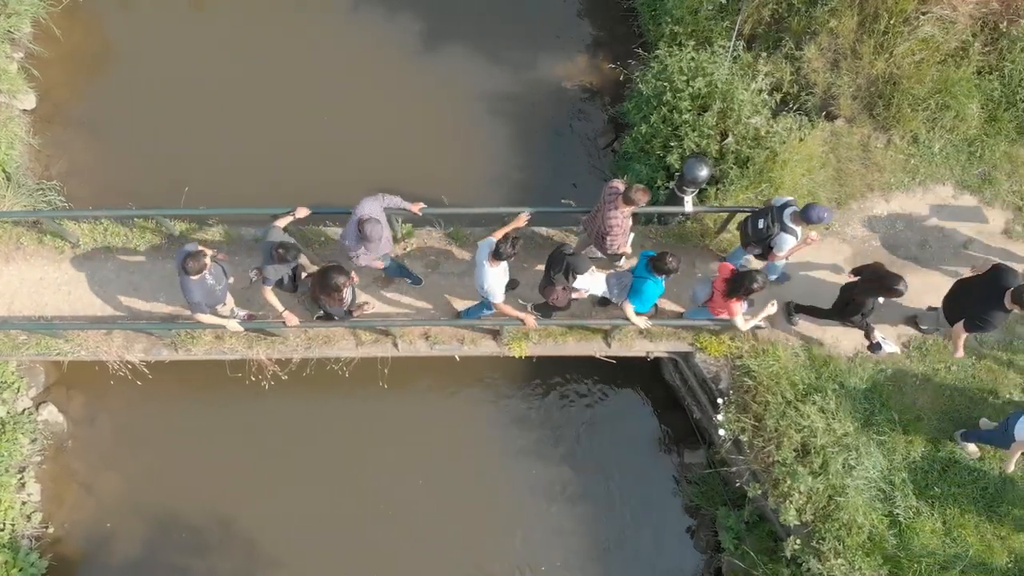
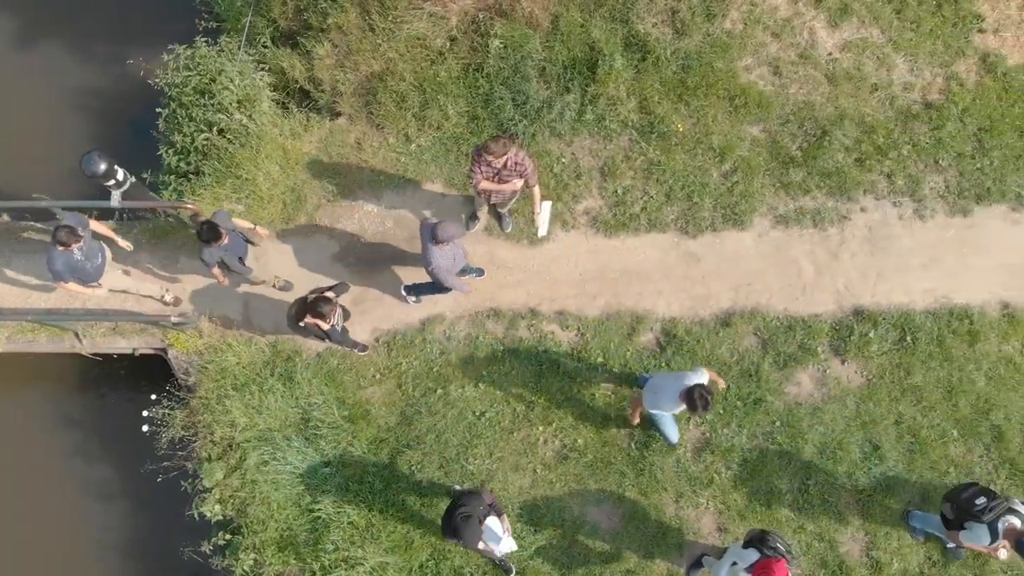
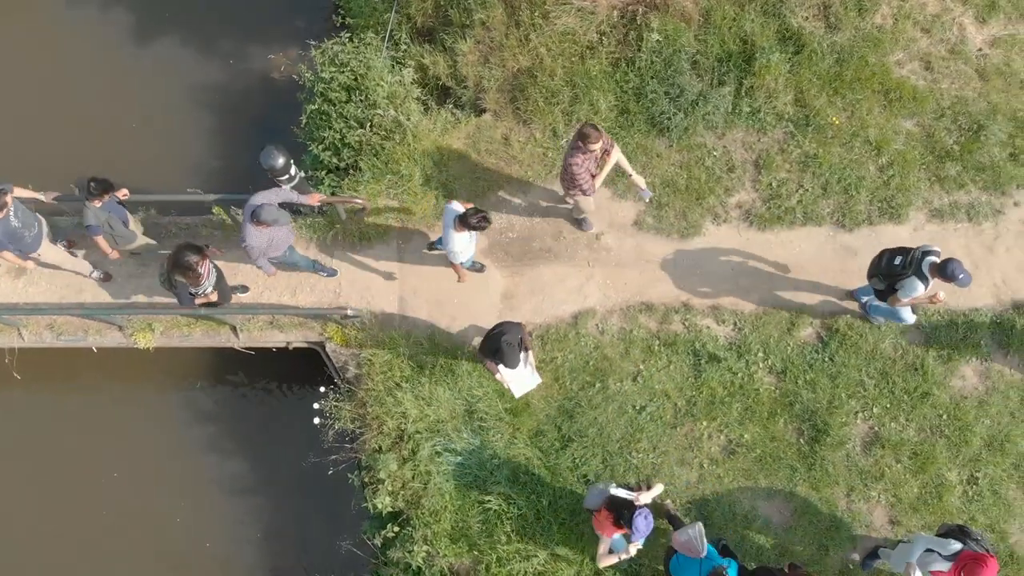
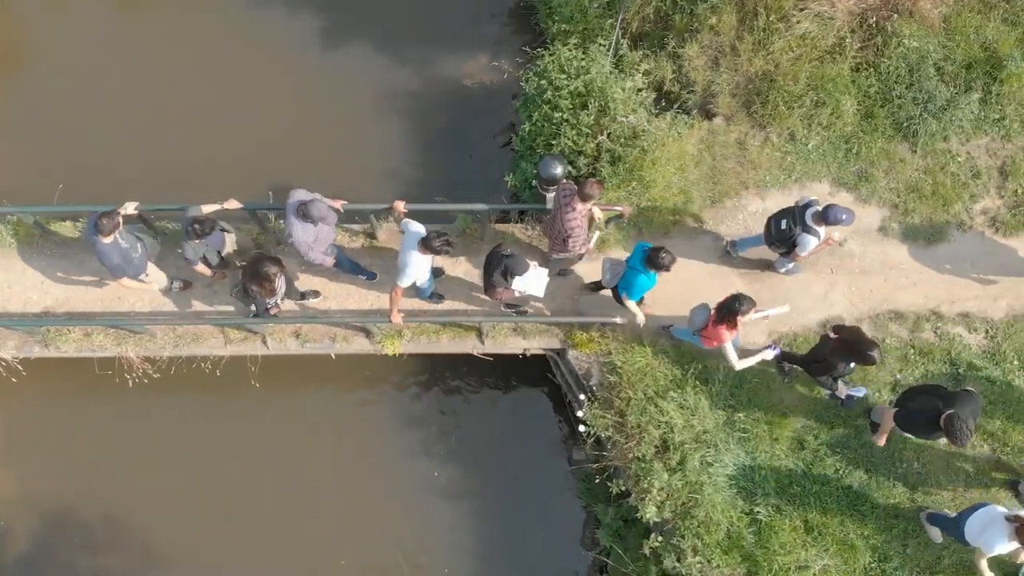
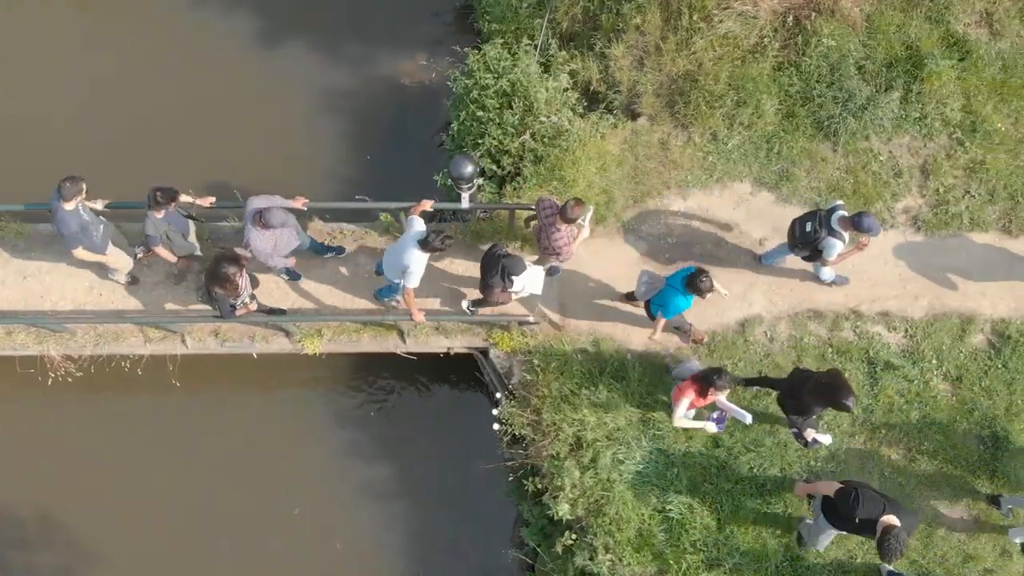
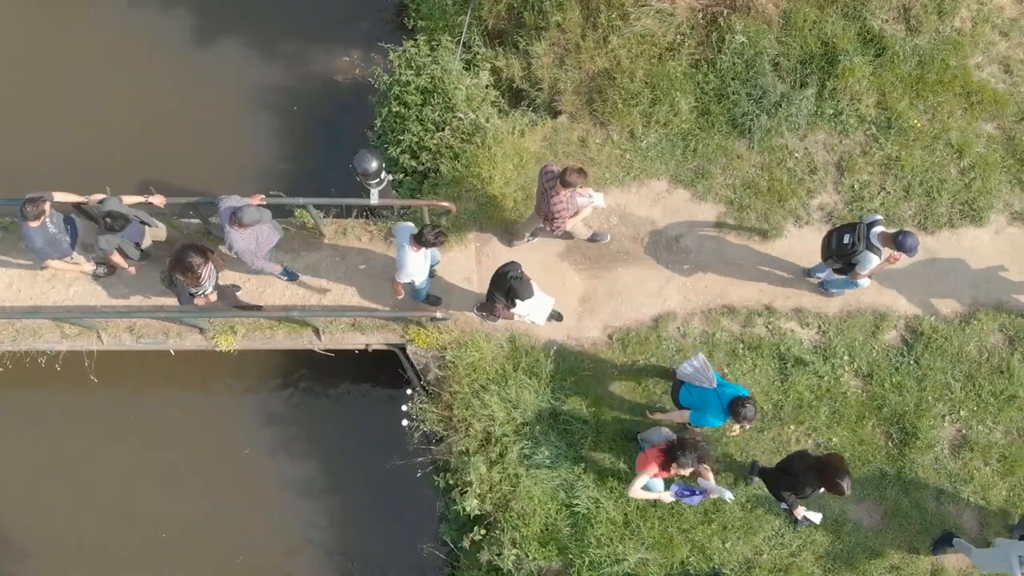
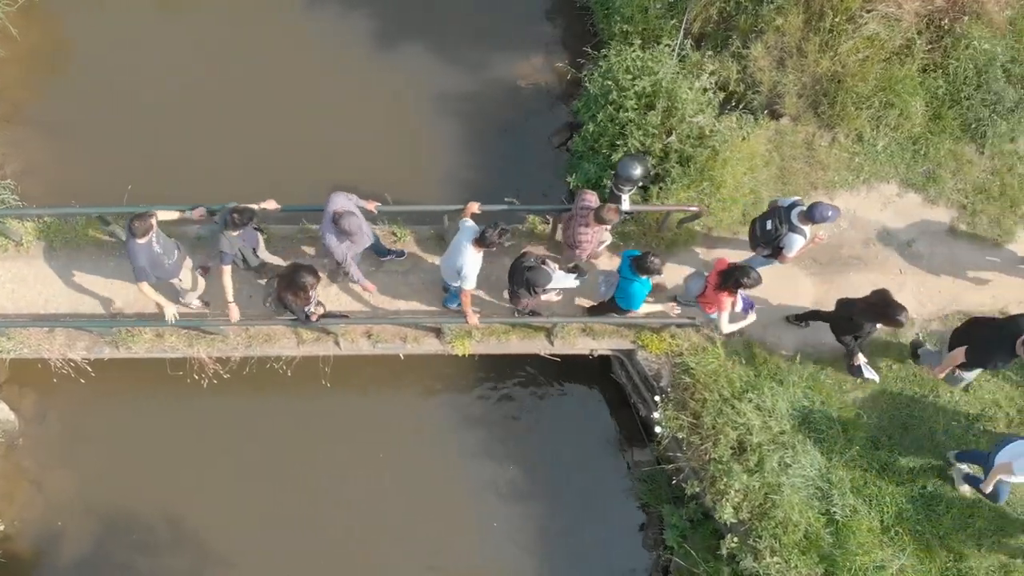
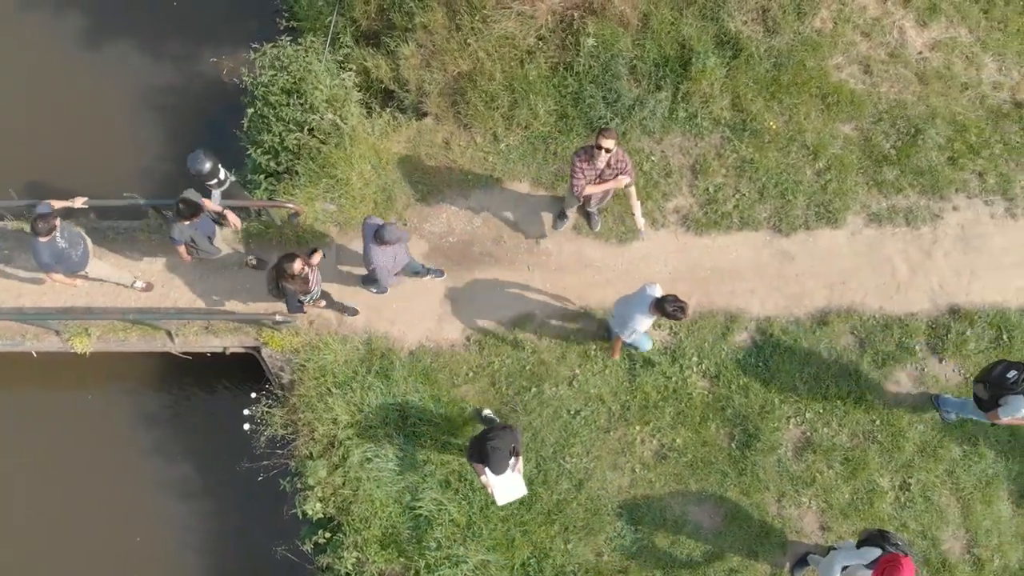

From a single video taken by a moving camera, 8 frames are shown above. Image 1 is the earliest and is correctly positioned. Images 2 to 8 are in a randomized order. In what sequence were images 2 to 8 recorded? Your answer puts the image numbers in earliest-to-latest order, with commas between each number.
7, 4, 5, 6, 3, 8, 2
